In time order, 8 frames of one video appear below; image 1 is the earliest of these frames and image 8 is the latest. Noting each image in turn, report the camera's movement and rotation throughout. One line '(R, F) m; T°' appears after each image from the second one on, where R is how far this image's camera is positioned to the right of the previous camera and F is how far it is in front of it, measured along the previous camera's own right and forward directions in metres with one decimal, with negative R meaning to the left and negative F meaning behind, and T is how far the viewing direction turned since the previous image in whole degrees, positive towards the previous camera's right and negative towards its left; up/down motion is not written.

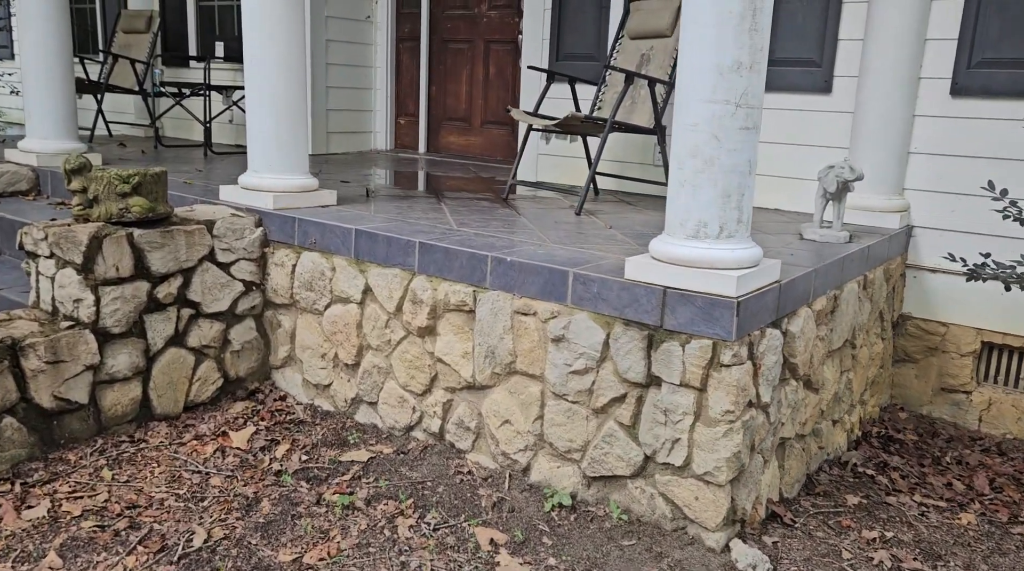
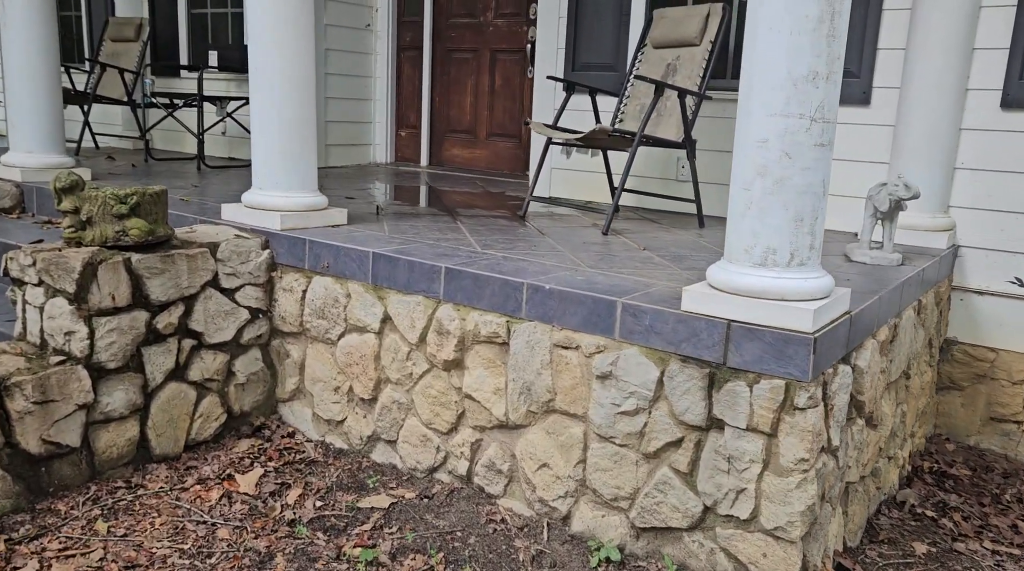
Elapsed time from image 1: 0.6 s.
(-0.2, +0.3) m; +1°
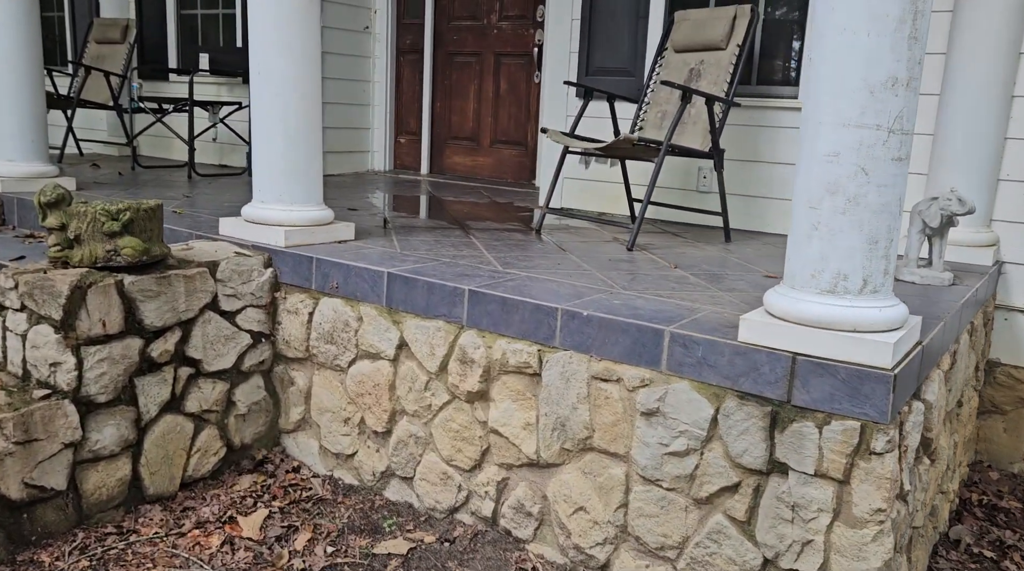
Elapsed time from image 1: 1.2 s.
(-0.1, +0.3) m; +1°
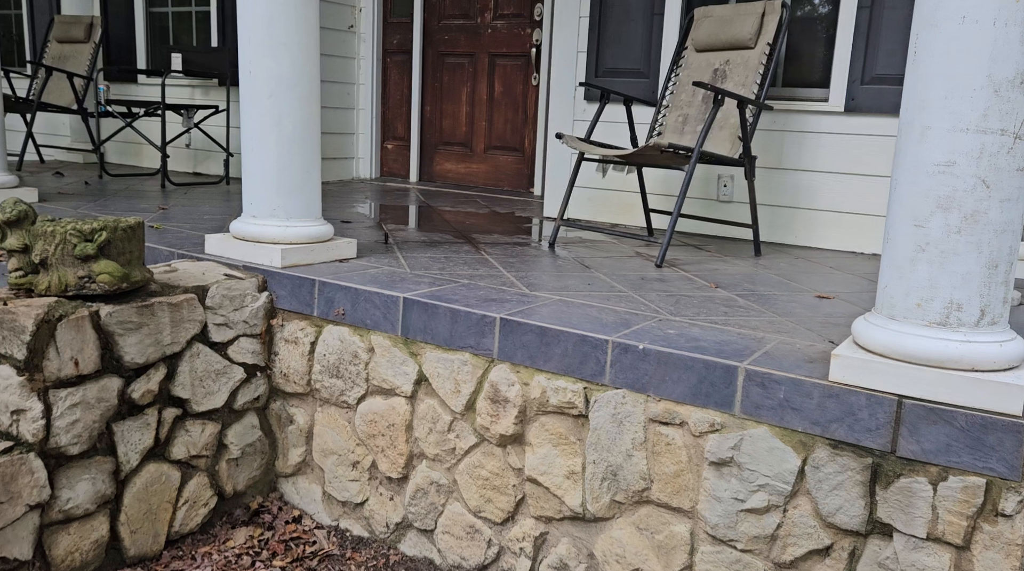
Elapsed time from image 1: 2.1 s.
(-0.2, +0.4) m; +2°
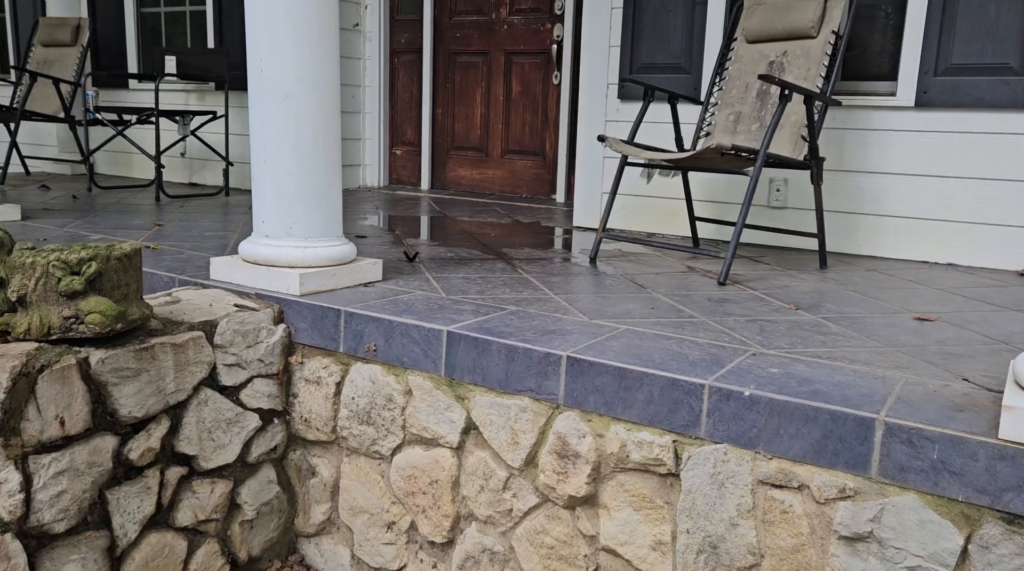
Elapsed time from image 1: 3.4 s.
(-0.2, +0.4) m; 0°
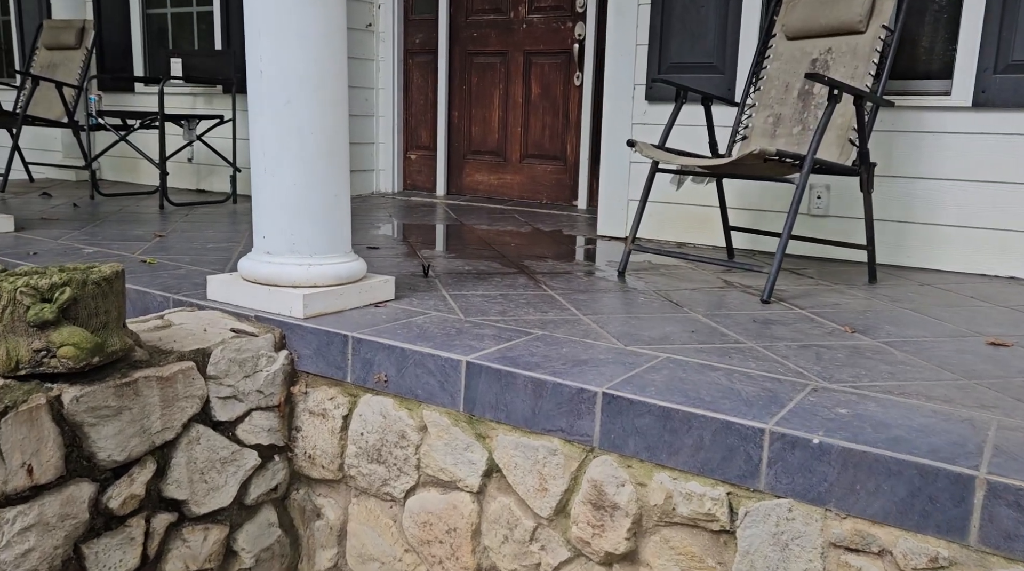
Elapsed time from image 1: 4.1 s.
(0.0, +0.3) m; -1°
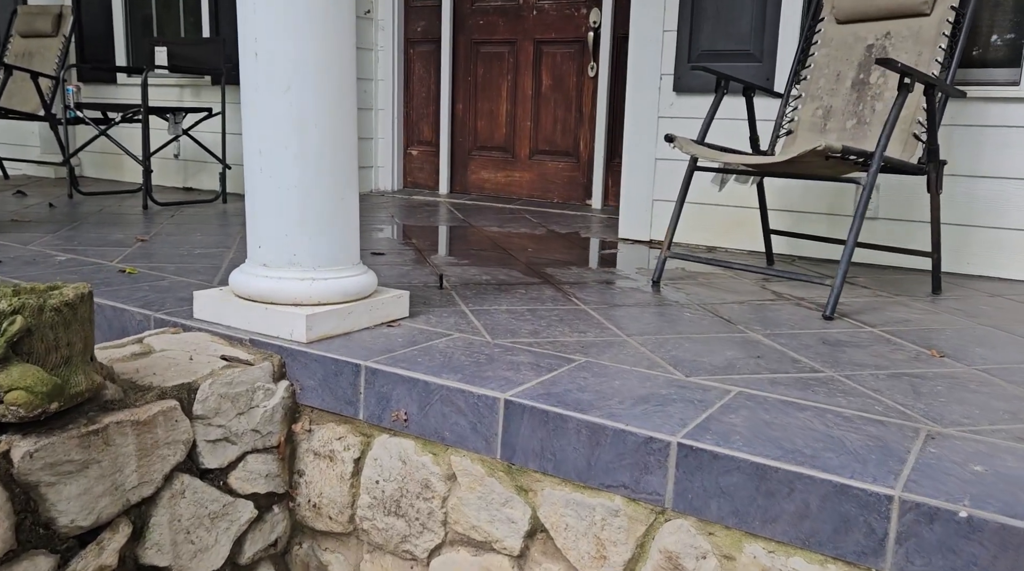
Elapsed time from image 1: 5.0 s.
(-0.1, +0.4) m; +1°
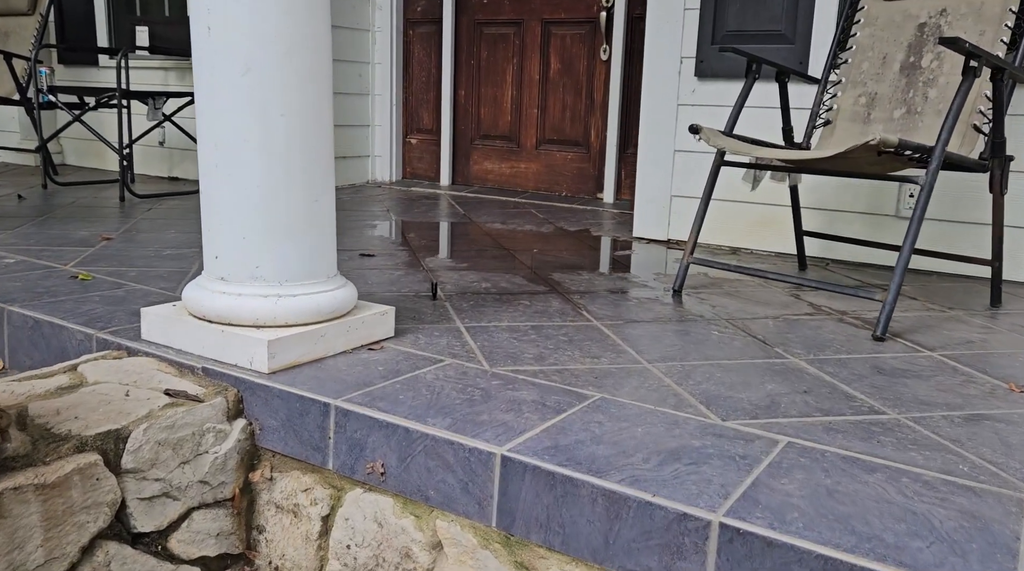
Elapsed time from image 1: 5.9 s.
(0.0, +0.3) m; 0°
